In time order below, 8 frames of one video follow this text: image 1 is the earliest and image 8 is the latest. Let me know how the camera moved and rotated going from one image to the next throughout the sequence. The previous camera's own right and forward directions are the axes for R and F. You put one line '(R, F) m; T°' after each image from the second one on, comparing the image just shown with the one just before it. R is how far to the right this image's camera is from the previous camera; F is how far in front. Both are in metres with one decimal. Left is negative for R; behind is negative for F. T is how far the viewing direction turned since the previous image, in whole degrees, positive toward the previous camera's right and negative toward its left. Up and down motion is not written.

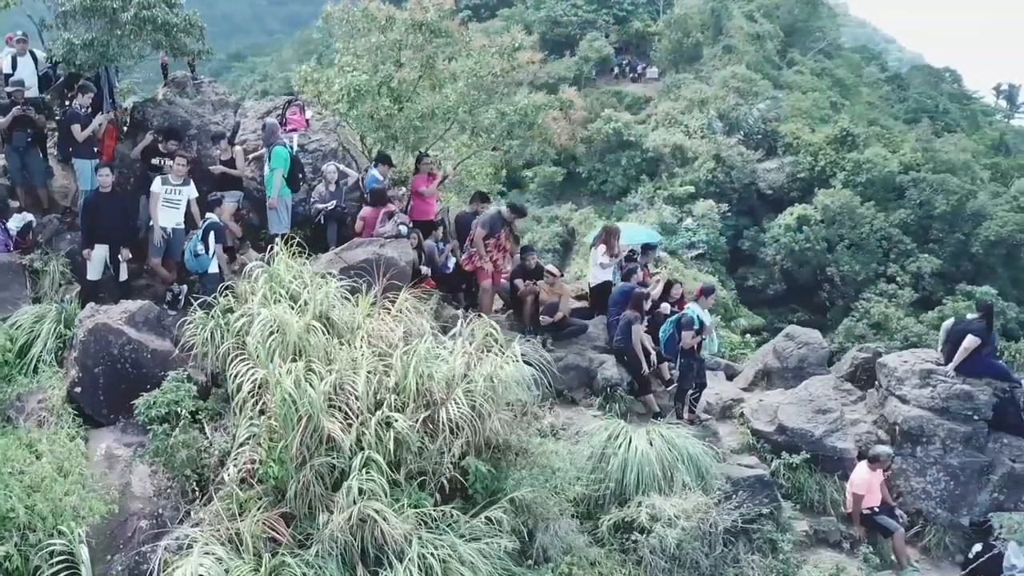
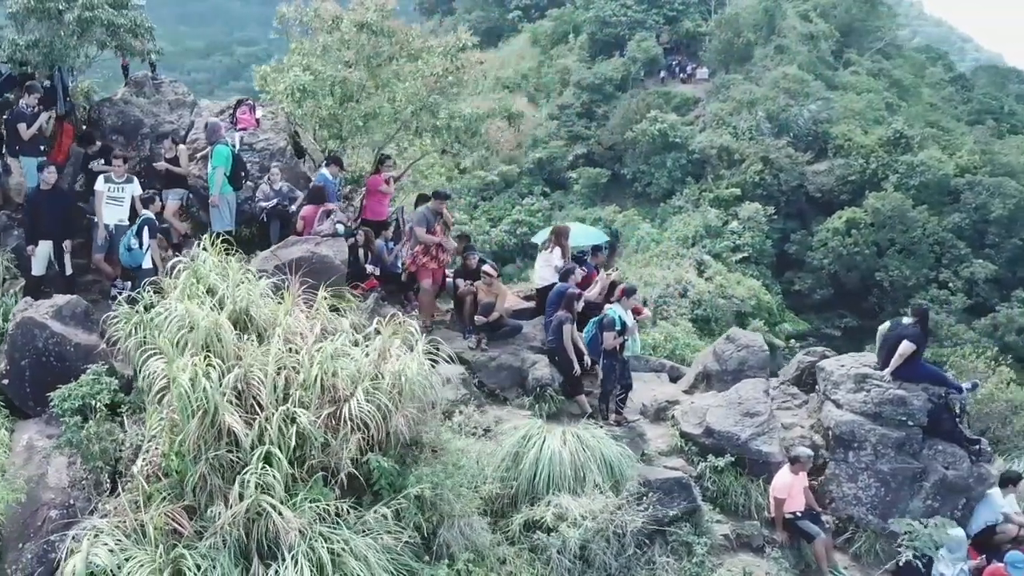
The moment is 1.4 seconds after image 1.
(+0.8, 0.0) m; -1°
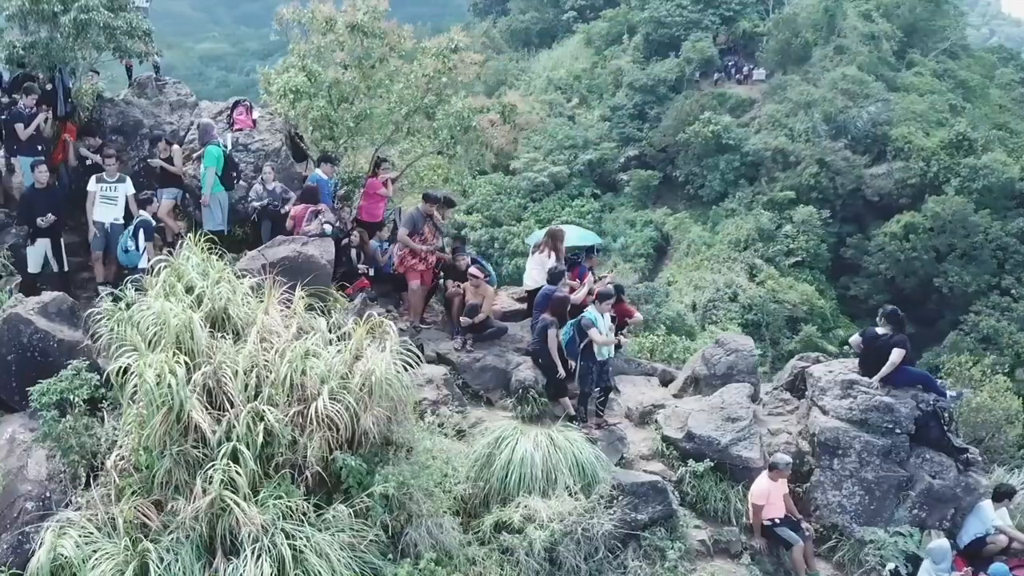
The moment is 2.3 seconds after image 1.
(+0.4, 0.0) m; -2°
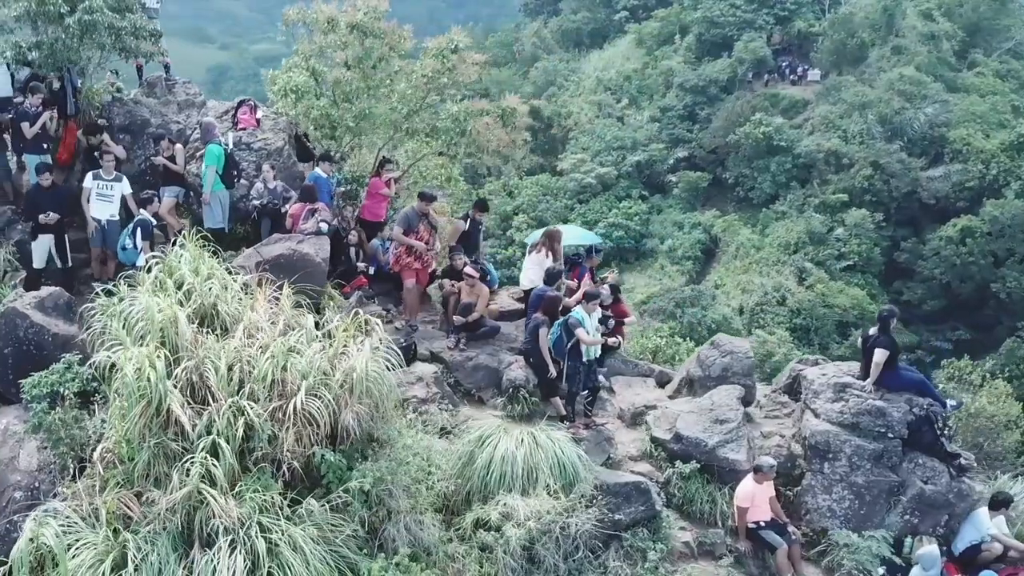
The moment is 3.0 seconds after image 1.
(+0.4, 0.0) m; -2°
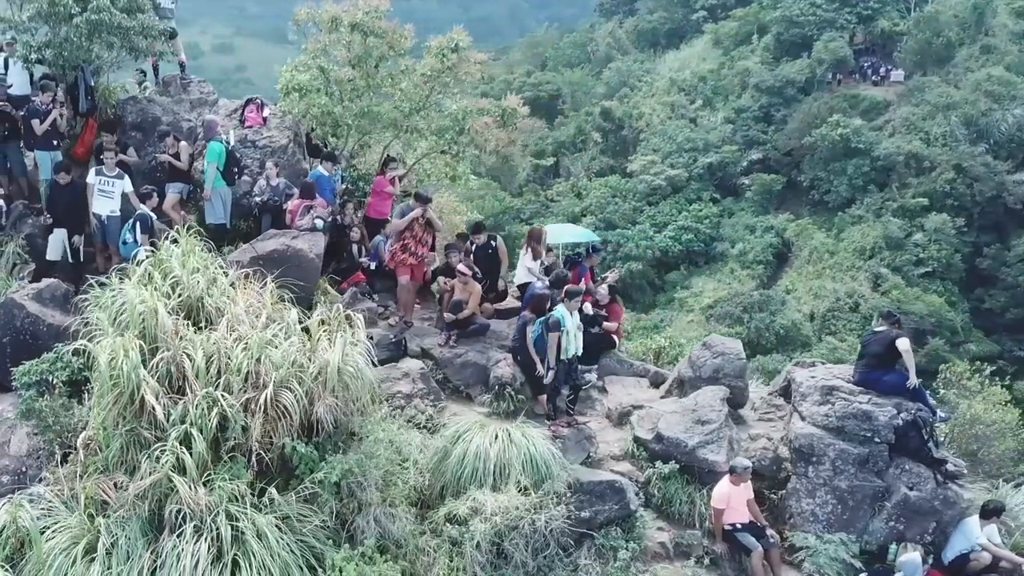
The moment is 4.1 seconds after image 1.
(+0.5, 0.0) m; -3°
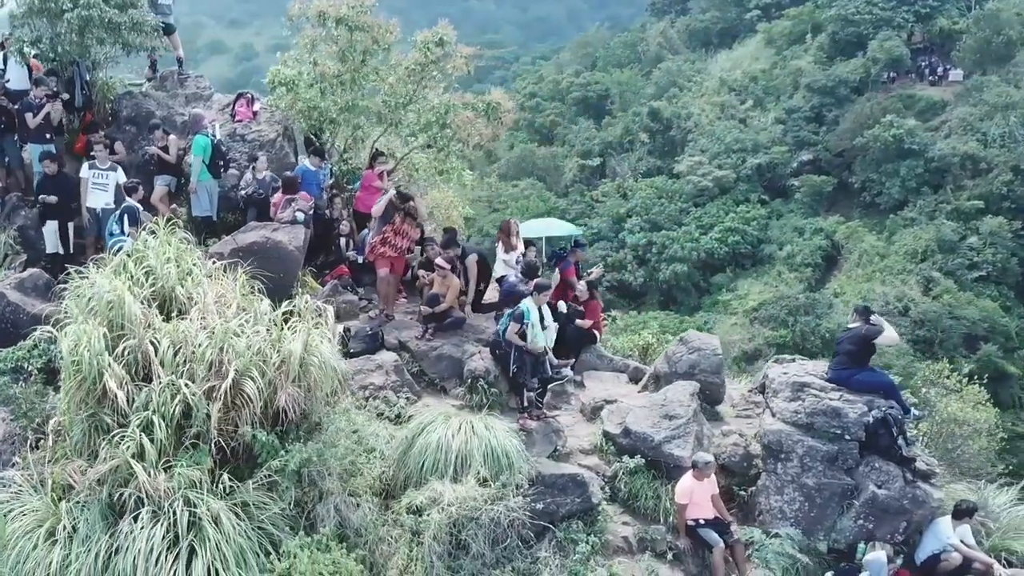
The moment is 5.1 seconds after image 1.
(+0.5, 0.0) m; -2°
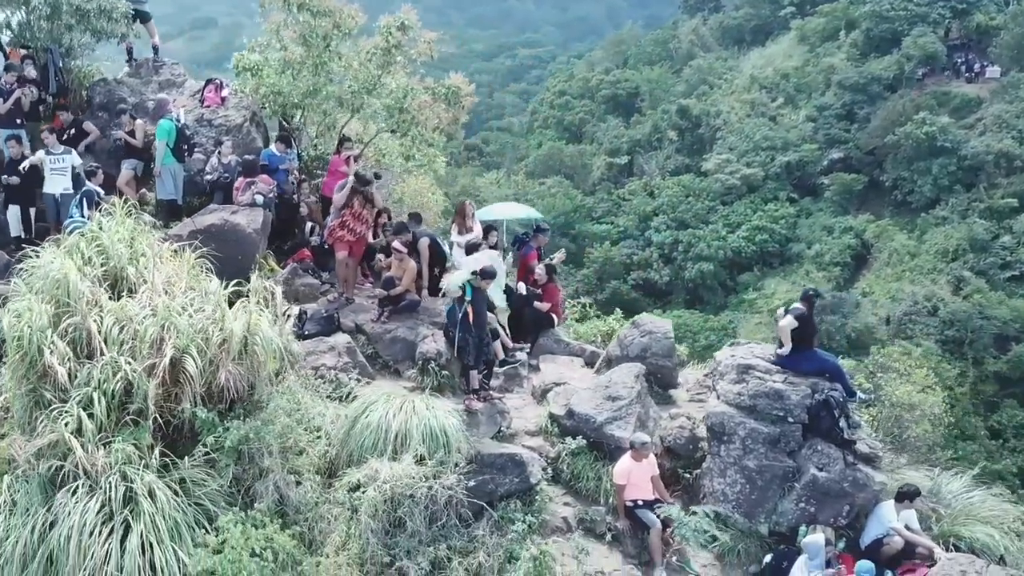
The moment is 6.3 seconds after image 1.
(+0.6, 0.0) m; -1°
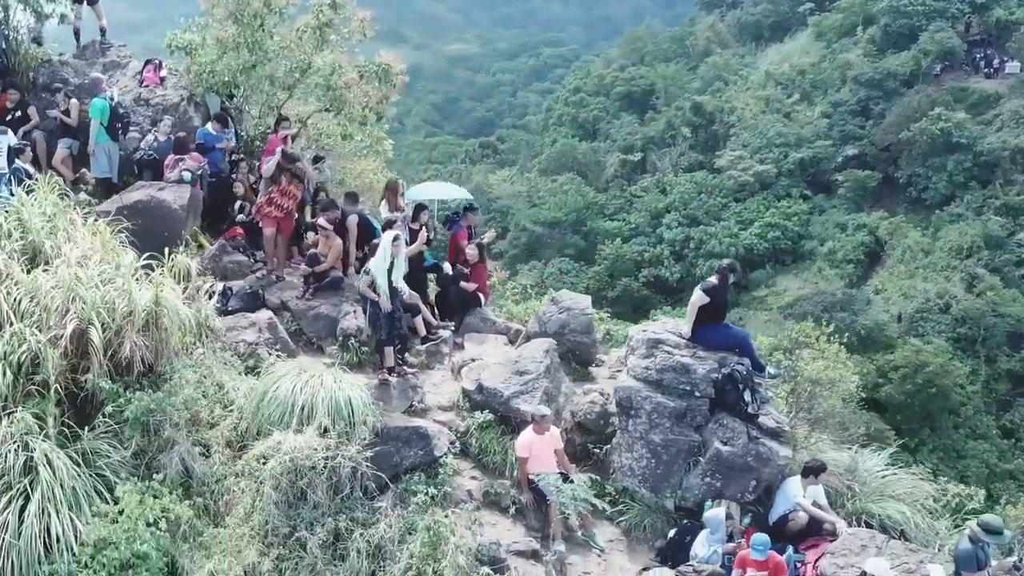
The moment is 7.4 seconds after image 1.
(+0.7, 0.0) m; 0°
